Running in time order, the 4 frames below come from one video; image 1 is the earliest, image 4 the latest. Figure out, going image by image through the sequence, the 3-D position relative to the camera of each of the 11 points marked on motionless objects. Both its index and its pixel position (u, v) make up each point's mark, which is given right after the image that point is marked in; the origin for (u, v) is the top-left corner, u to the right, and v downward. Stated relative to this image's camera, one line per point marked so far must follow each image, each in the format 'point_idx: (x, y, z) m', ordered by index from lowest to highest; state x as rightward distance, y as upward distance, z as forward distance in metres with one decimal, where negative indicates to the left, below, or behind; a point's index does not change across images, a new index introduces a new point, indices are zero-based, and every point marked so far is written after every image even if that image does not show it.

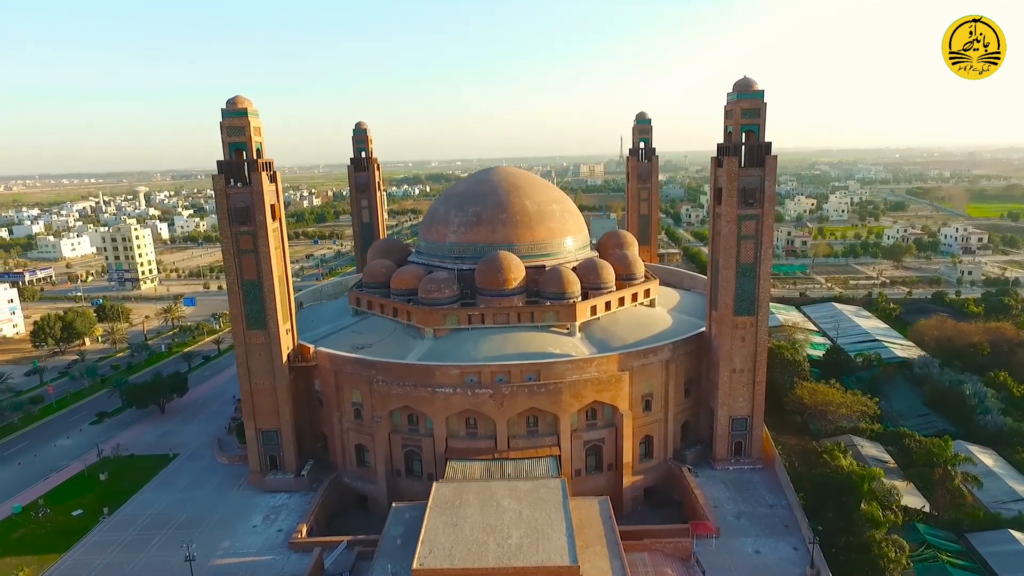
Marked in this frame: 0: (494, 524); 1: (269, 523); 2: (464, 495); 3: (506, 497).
0: (-0.5, -5.7, +15.1) m
1: (-7.8, -7.5, +20.0) m
2: (-1.3, -5.5, +16.5) m
3: (-0.2, -5.5, +16.3) m
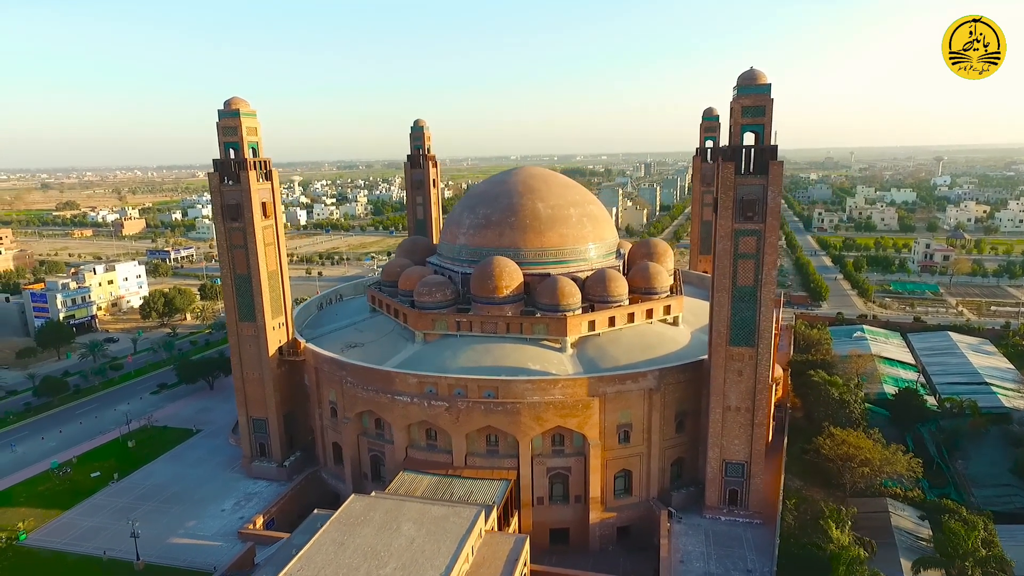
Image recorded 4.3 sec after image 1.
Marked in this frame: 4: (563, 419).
0: (-3.1, -6.0, +14.4) m
1: (-9.2, -7.4, +20.8) m
2: (-3.6, -5.7, +15.9) m
3: (-2.6, -5.8, +15.4) m
4: (+1.5, -4.0, +18.9) m
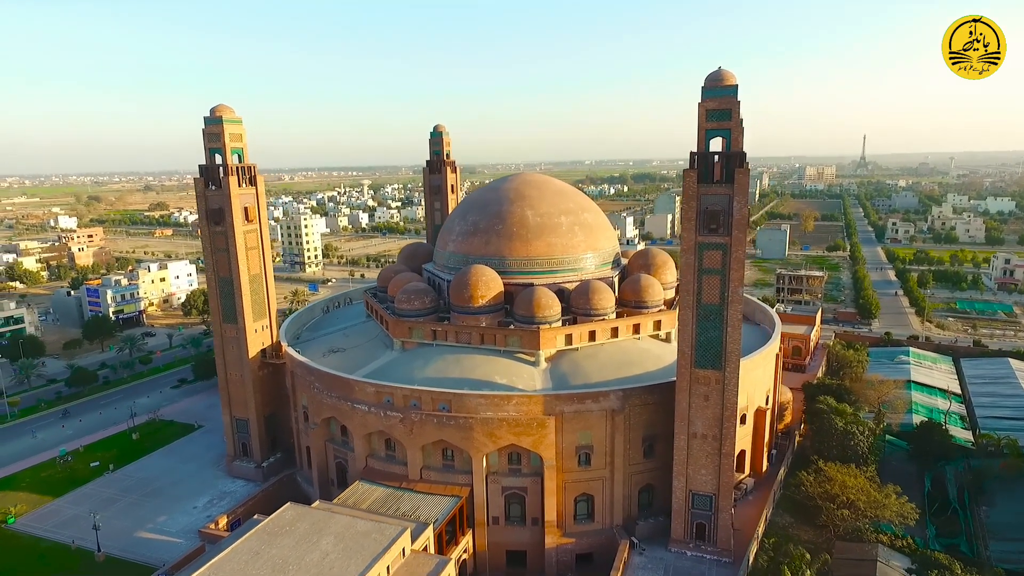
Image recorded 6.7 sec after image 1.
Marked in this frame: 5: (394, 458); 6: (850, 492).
0: (-5.1, -6.2, +14.2) m
1: (-10.4, -7.4, +21.2) m
2: (-5.4, -5.9, +15.7) m
3: (-4.4, -6.0, +15.1) m
4: (+0.1, -4.3, +18.1) m
5: (-3.8, -5.4, +19.9) m
6: (+9.5, -5.7, +17.5) m
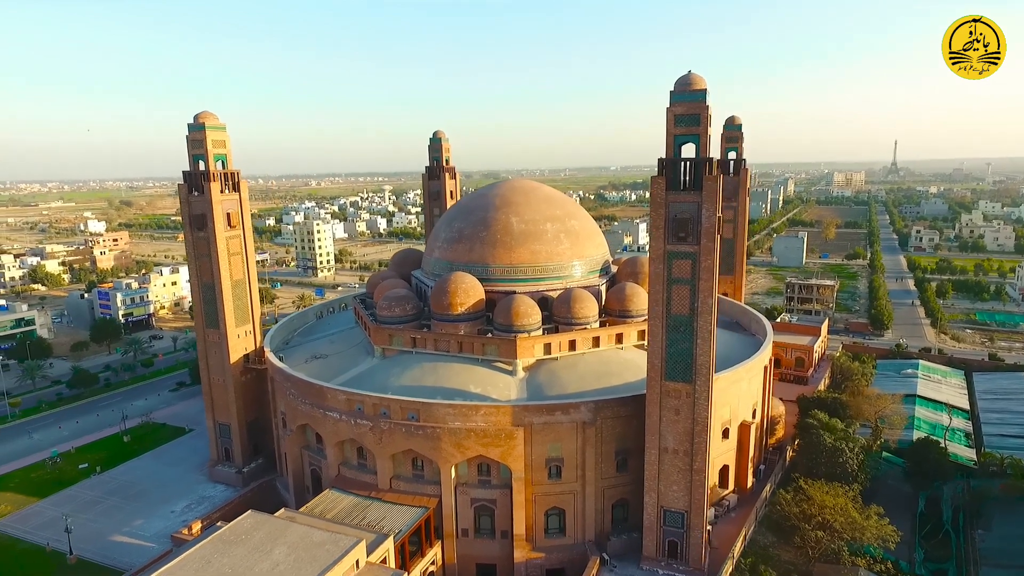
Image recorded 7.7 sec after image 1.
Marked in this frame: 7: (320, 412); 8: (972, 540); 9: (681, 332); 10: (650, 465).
0: (-6.2, -6.4, +14.0) m
1: (-11.2, -7.6, +21.3) m
2: (-6.4, -6.1, +15.6) m
3: (-5.4, -6.2, +15.0) m
4: (-0.8, -4.6, +17.8) m
5: (-4.6, -5.6, +19.7) m
6: (+8.5, -6.0, +16.8) m
7: (-6.0, -3.9, +19.7) m
8: (+13.7, -7.6, +18.6) m
9: (+4.4, -1.1, +16.2) m
10: (+3.8, -4.8, +17.1) m
